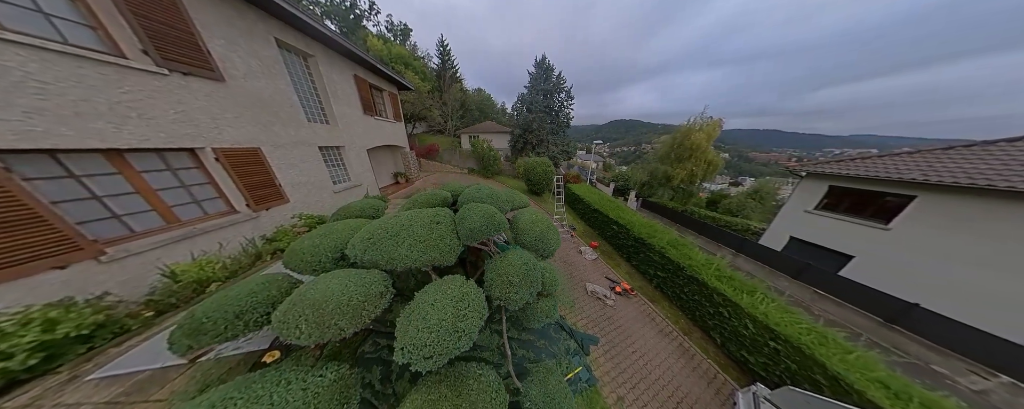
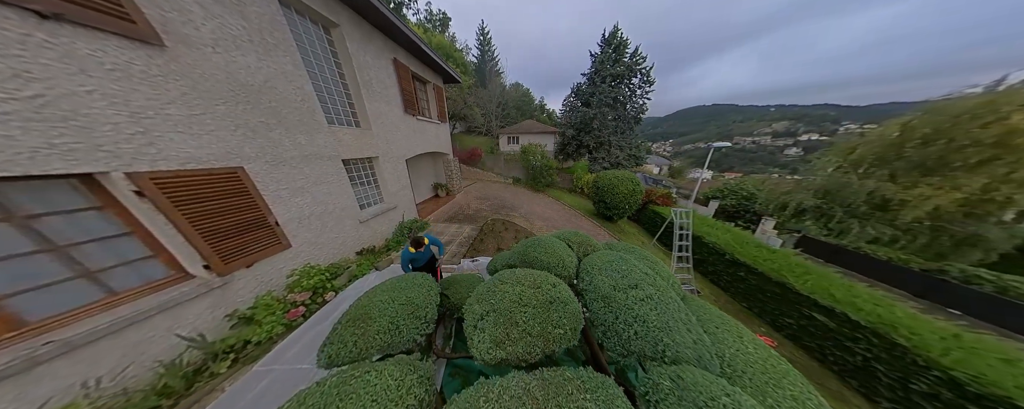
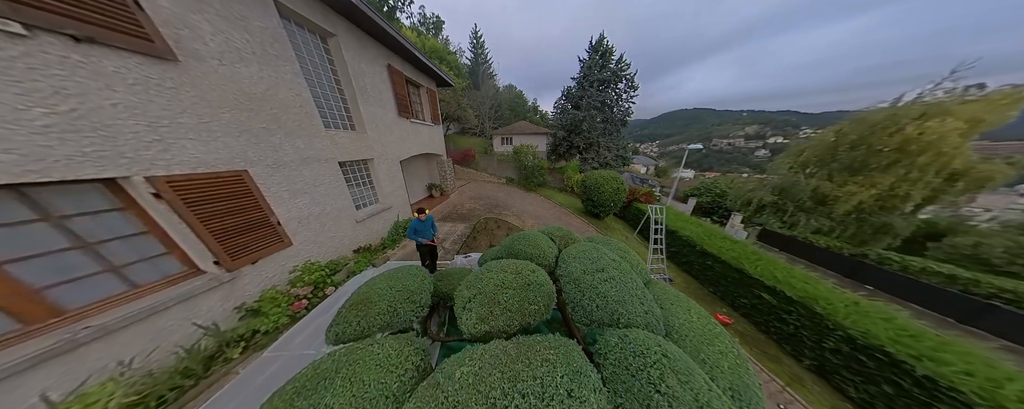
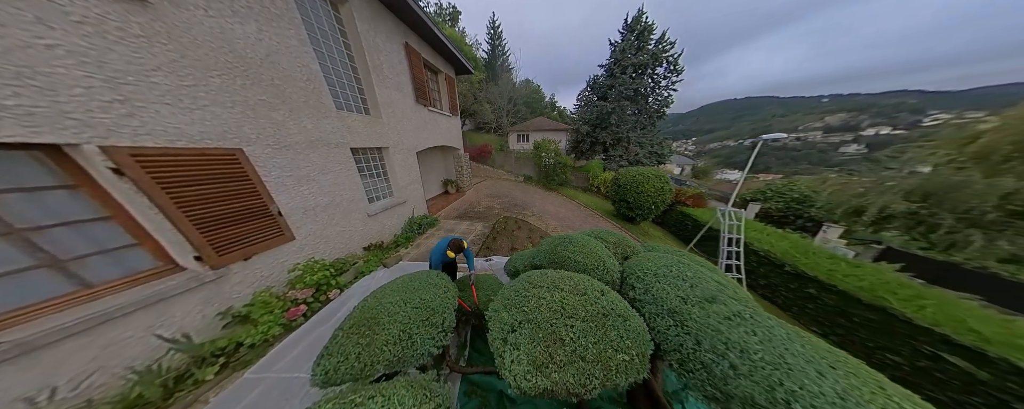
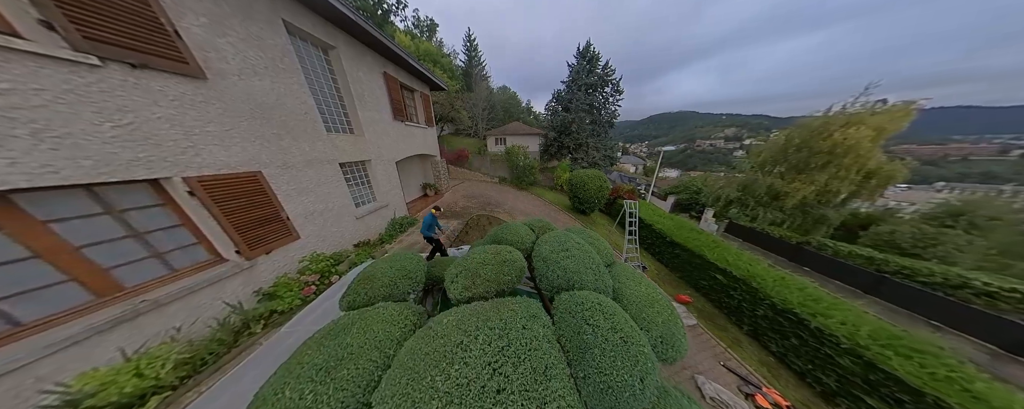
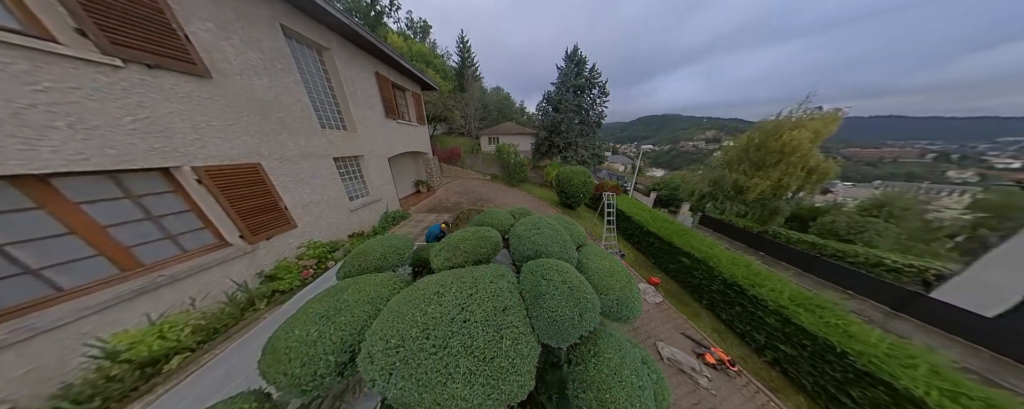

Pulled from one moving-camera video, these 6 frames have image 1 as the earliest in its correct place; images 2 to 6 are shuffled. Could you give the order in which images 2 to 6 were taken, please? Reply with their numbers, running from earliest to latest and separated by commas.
6, 5, 3, 2, 4
